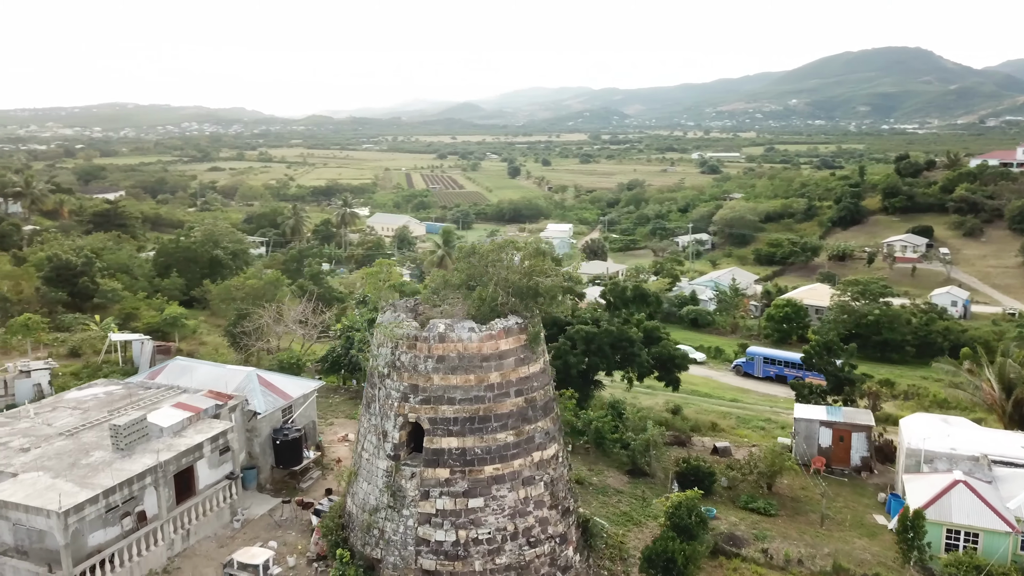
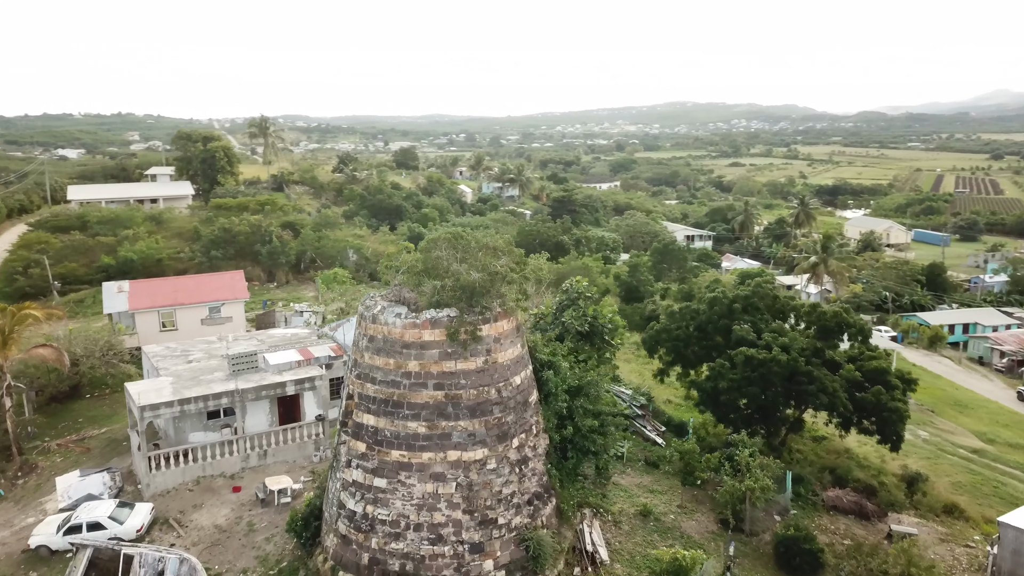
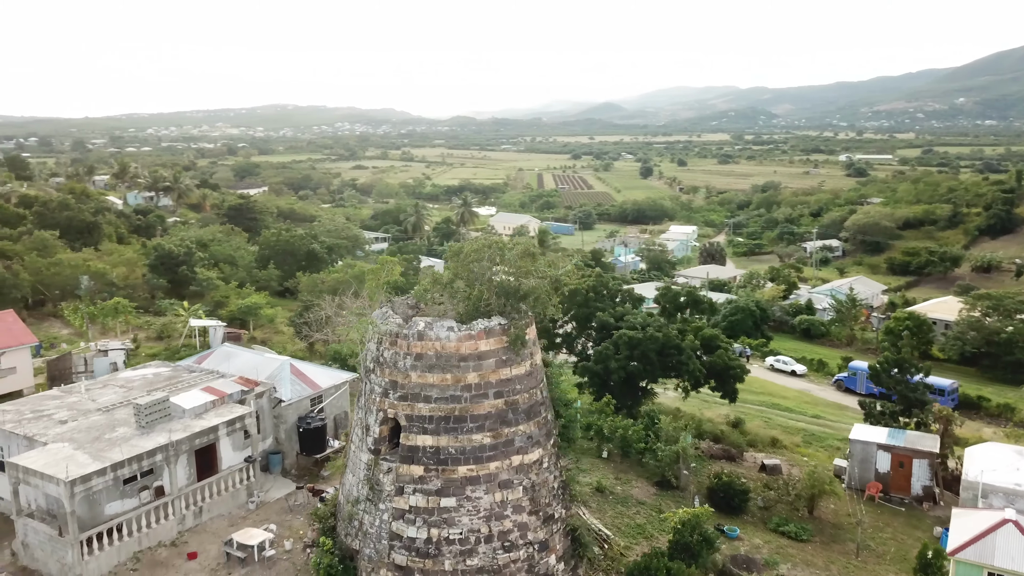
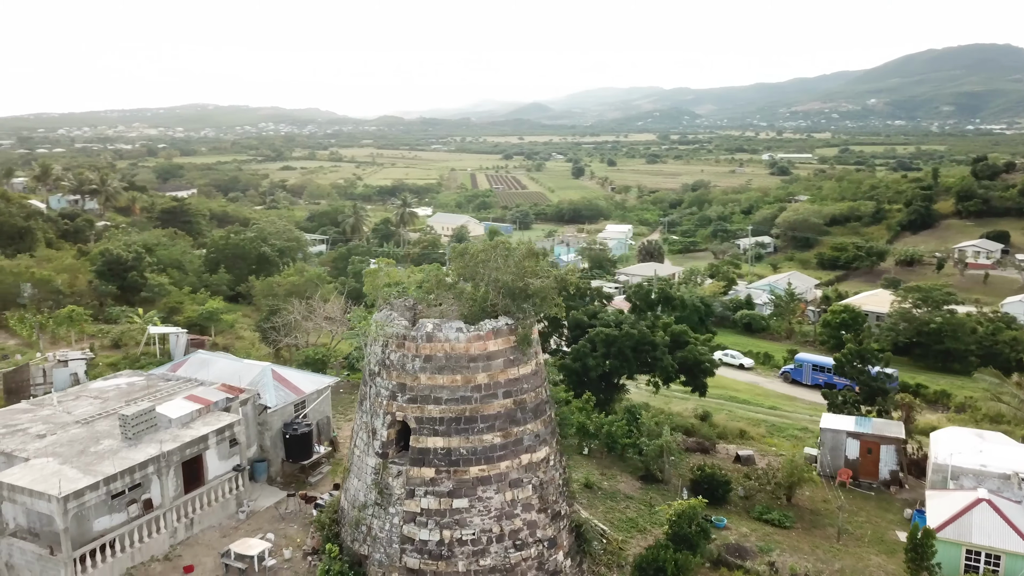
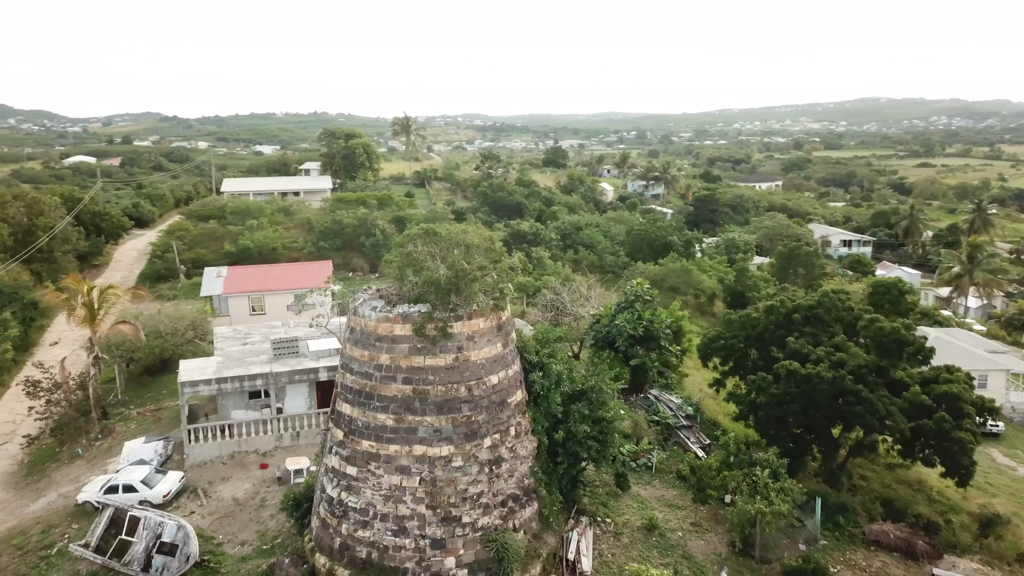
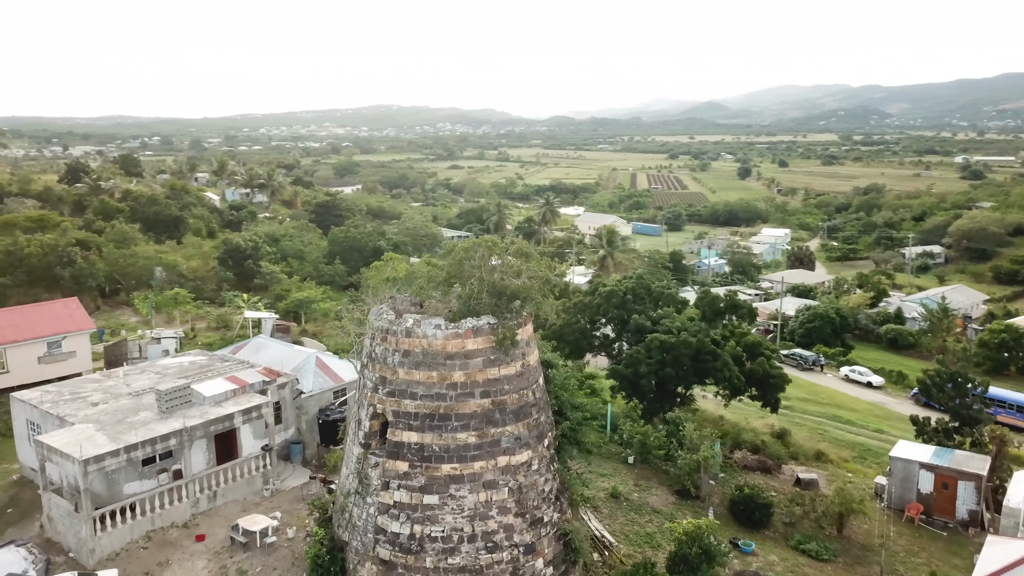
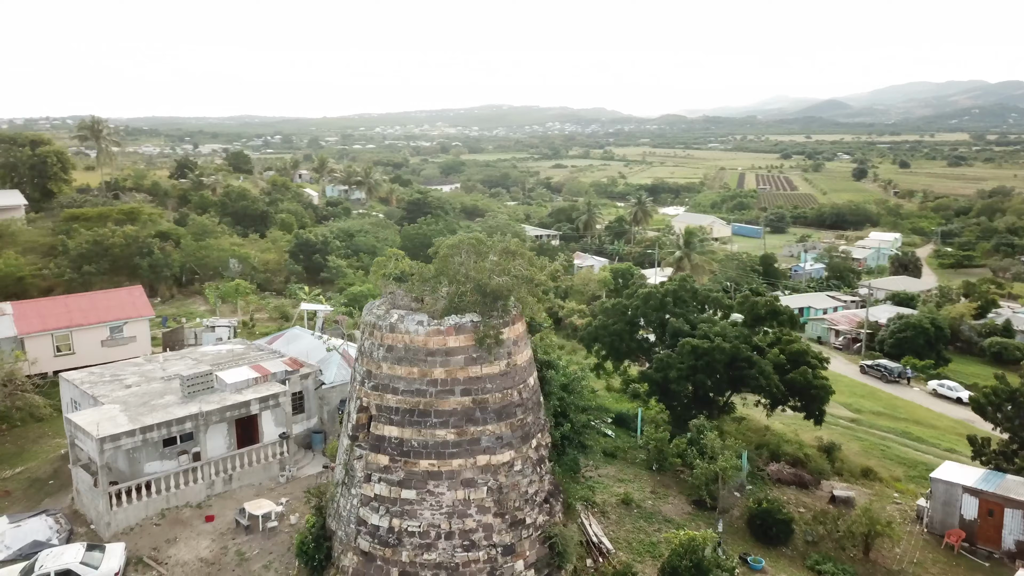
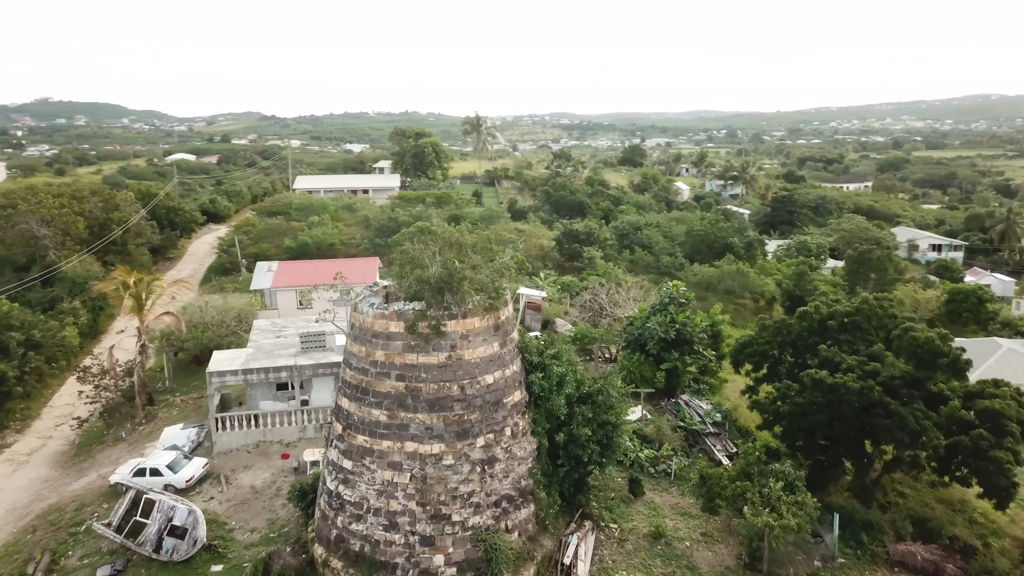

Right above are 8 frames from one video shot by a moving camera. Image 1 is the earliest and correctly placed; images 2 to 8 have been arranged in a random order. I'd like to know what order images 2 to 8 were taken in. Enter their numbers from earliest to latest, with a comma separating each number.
4, 3, 6, 7, 2, 5, 8
